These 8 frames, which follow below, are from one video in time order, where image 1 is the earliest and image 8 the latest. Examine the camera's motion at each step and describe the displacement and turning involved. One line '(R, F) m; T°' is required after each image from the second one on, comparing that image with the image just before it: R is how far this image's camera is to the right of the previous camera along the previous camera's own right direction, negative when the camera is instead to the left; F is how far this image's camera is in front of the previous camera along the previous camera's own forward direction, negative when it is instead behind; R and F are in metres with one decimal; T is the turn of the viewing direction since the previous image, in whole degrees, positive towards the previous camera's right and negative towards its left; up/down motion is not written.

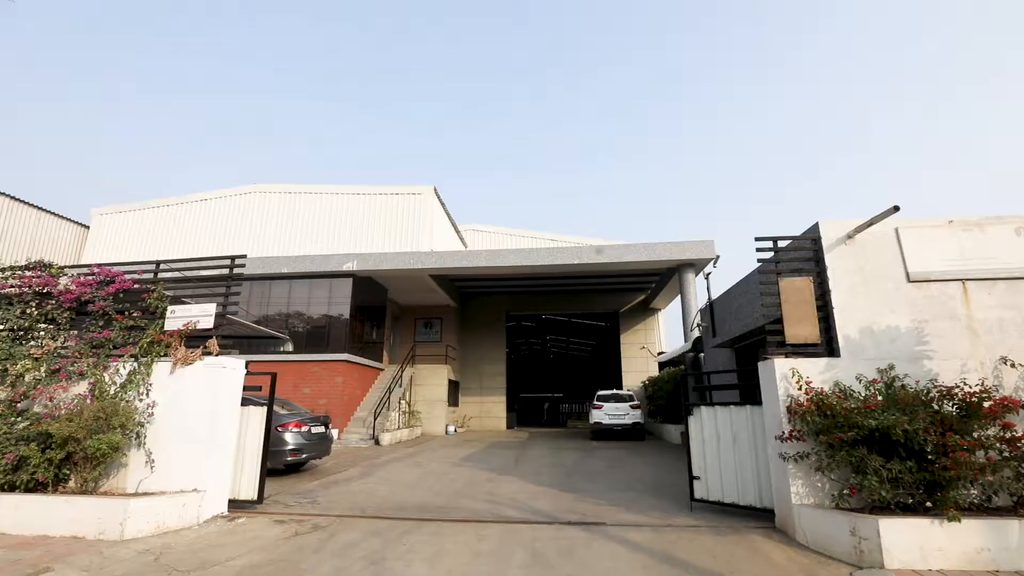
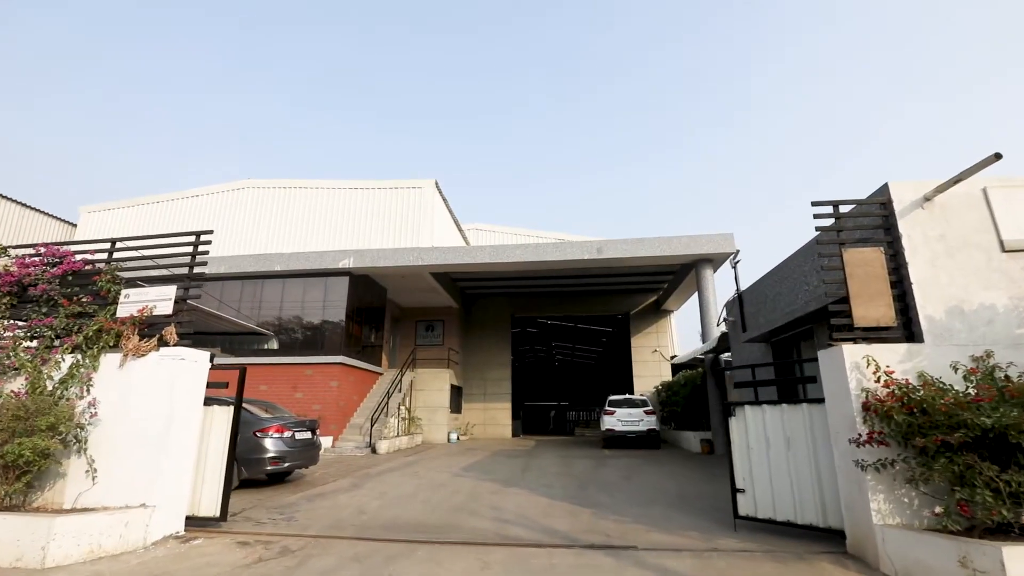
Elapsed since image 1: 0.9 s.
(0.0, +0.9) m; 0°
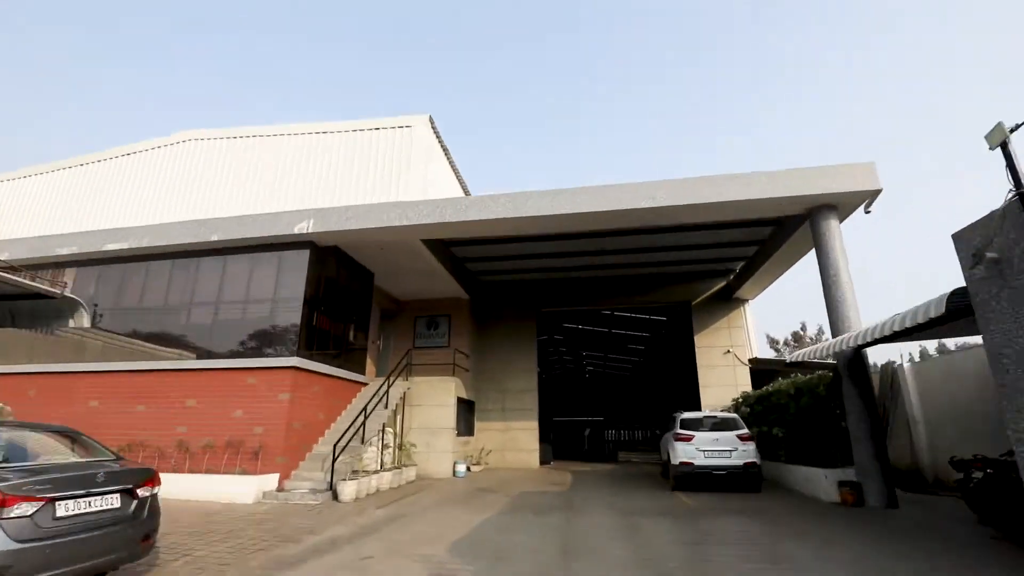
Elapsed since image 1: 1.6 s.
(0.0, +4.2) m; -3°
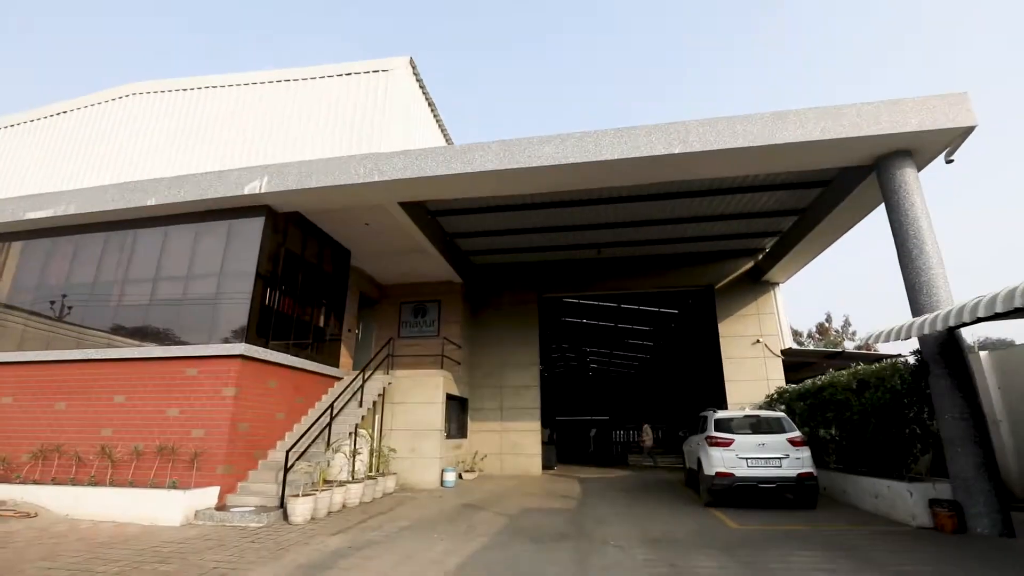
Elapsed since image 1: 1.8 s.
(+0.1, +1.8) m; 0°
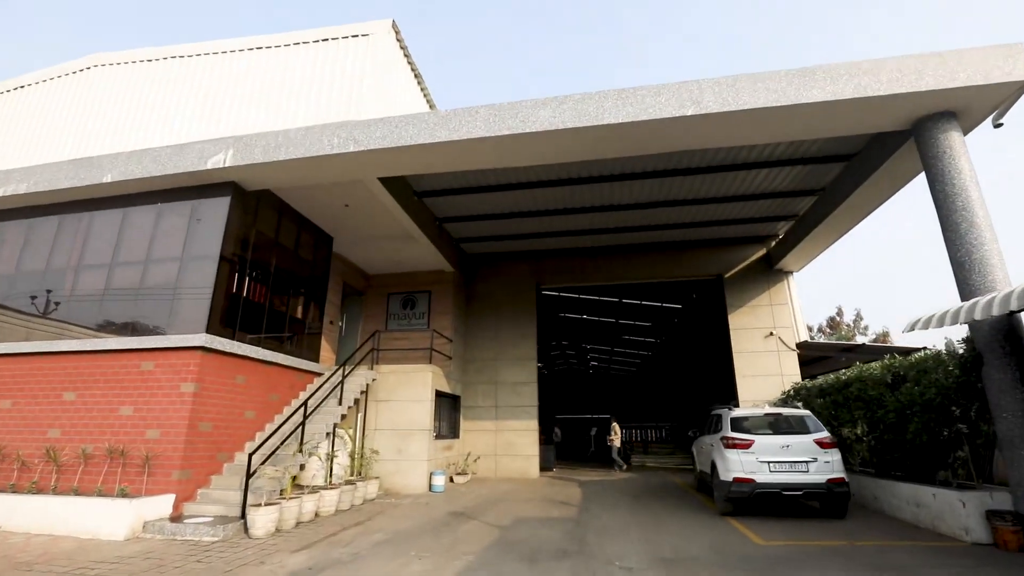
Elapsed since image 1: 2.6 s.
(+0.1, +0.8) m; 0°
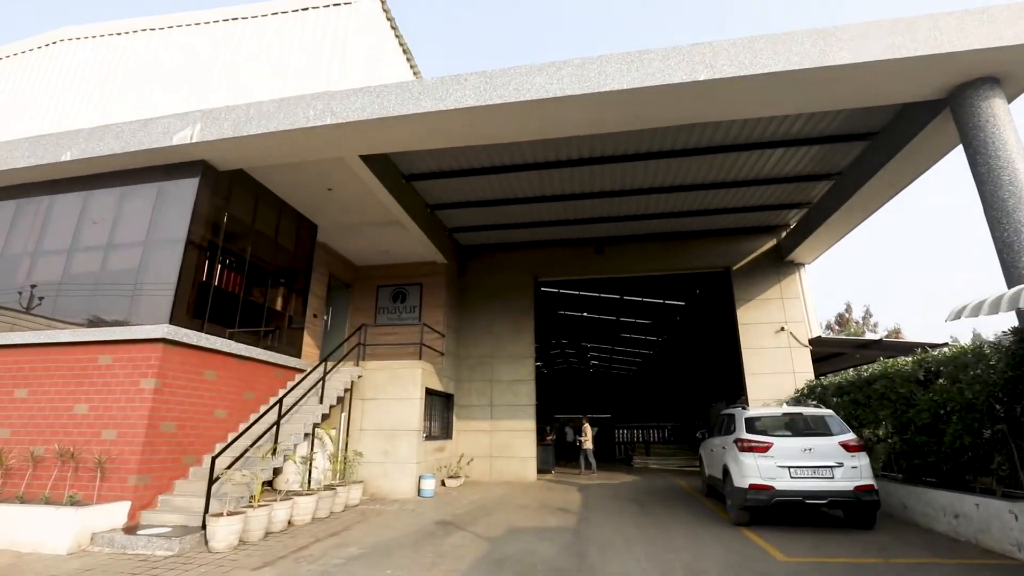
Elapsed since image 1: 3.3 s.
(+0.1, +0.6) m; 0°
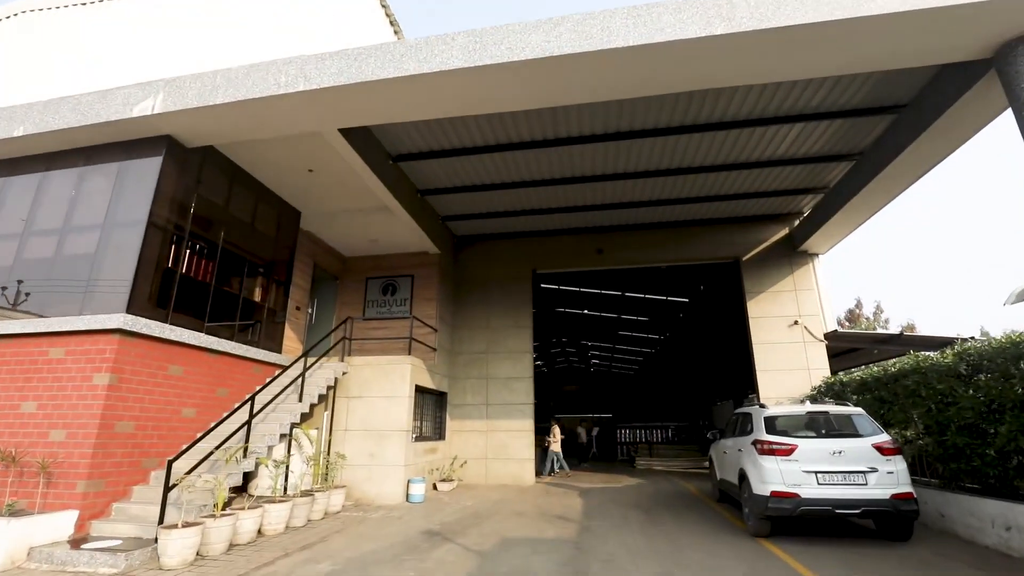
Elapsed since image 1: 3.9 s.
(+0.1, +0.6) m; 0°
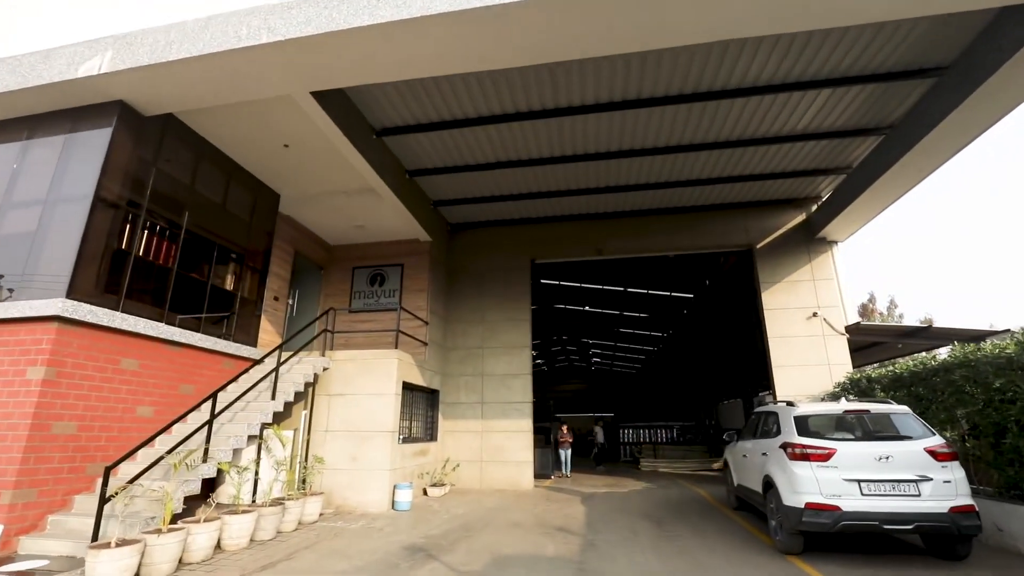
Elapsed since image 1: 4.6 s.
(+0.1, +0.7) m; 0°
